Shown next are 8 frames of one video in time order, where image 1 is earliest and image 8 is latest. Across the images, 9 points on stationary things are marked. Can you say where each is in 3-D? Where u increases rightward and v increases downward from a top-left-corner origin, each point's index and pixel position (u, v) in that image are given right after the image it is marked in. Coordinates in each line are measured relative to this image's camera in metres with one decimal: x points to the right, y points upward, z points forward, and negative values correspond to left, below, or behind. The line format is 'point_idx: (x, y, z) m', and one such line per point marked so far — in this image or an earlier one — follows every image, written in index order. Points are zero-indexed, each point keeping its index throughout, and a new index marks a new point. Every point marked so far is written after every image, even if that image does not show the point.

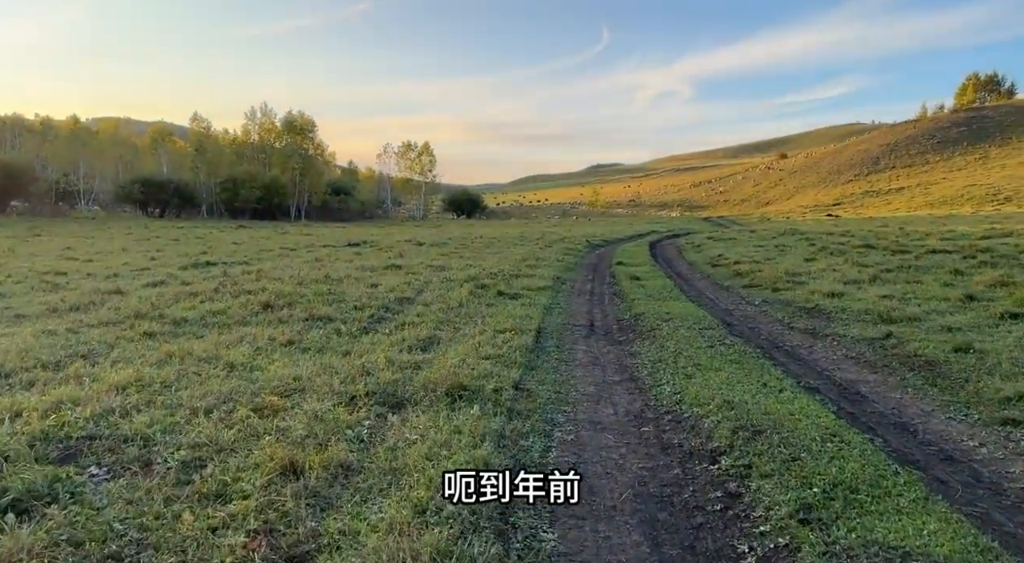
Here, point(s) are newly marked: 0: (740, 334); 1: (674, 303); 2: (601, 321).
0: (+5.0, -1.2, +14.5) m
1: (+4.7, -0.6, +18.9) m
2: (+2.4, -1.0, +17.3) m
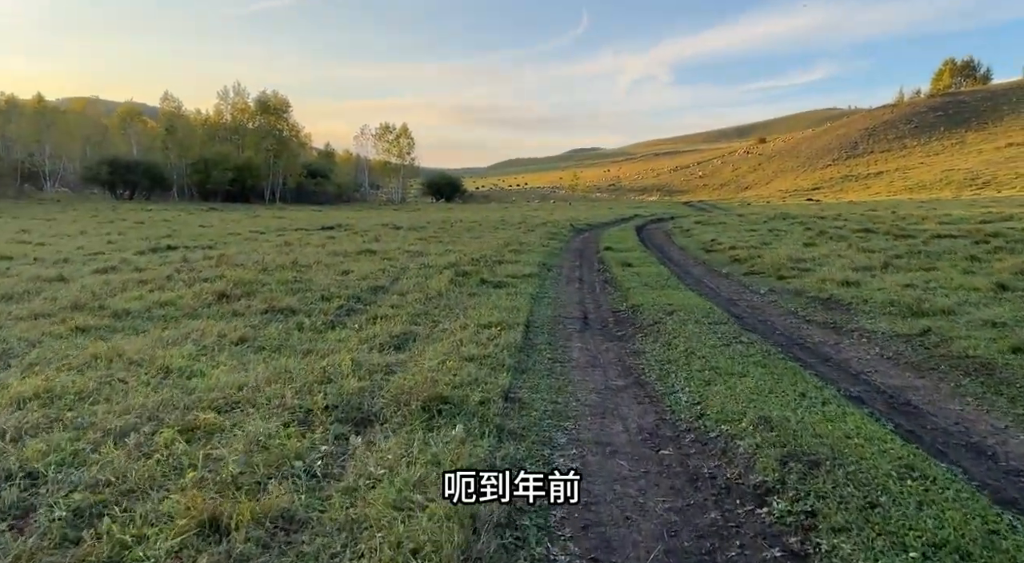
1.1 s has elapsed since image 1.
0: (+4.8, -1.0, +12.9) m
1: (+4.3, -0.3, +17.3) m
2: (+2.0, -0.7, +15.7) m
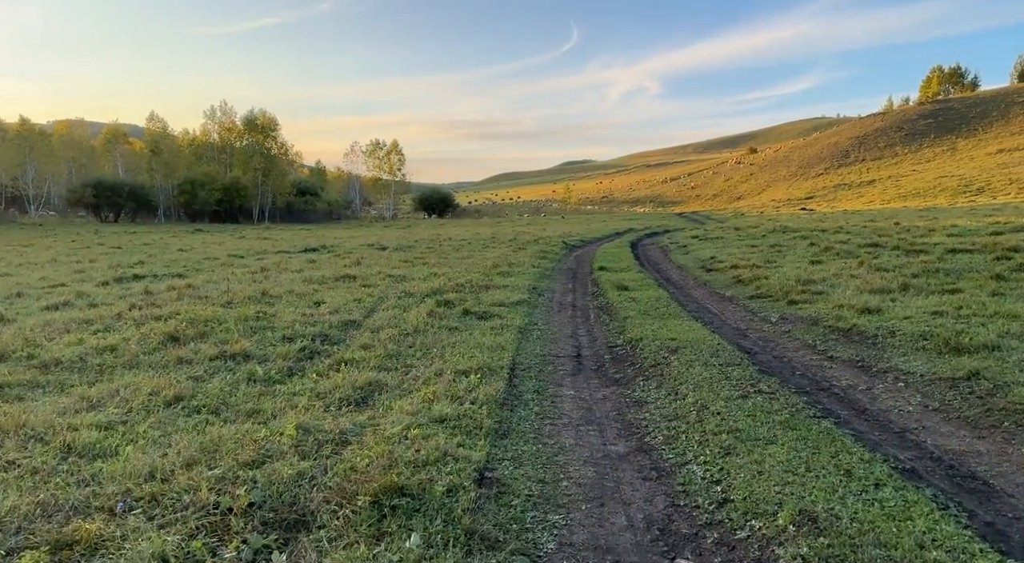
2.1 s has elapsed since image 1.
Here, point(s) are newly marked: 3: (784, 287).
0: (+4.5, -1.6, +11.3) m
1: (+3.9, -1.0, +15.7) m
2: (+1.7, -1.5, +14.0) m
3: (+8.0, -0.1, +19.2) m
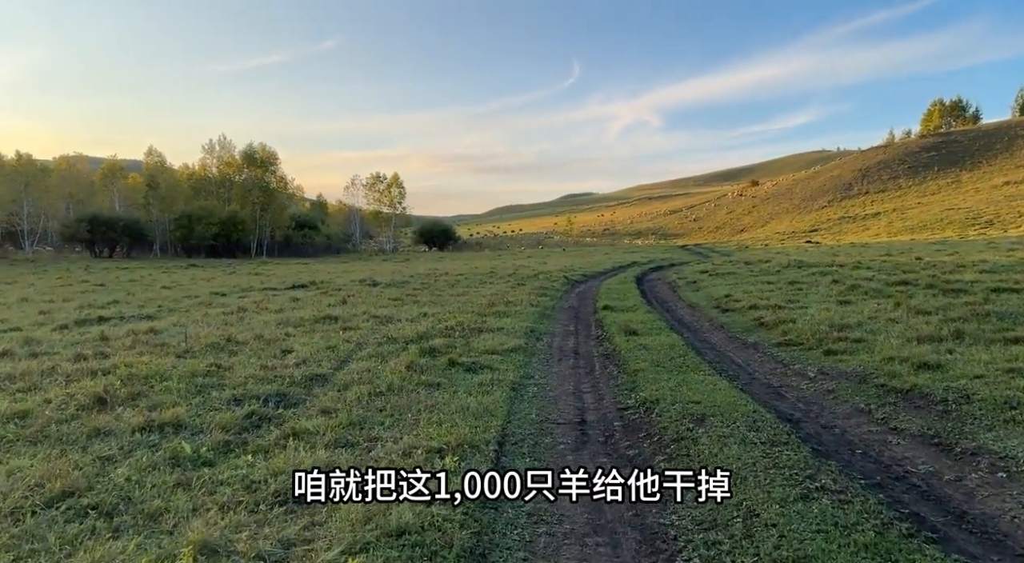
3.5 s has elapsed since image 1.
0: (+4.3, -2.3, +8.9) m
1: (+3.8, -2.0, +13.4) m
2: (+1.5, -2.4, +11.7) m
3: (+7.9, -1.3, +16.9) m
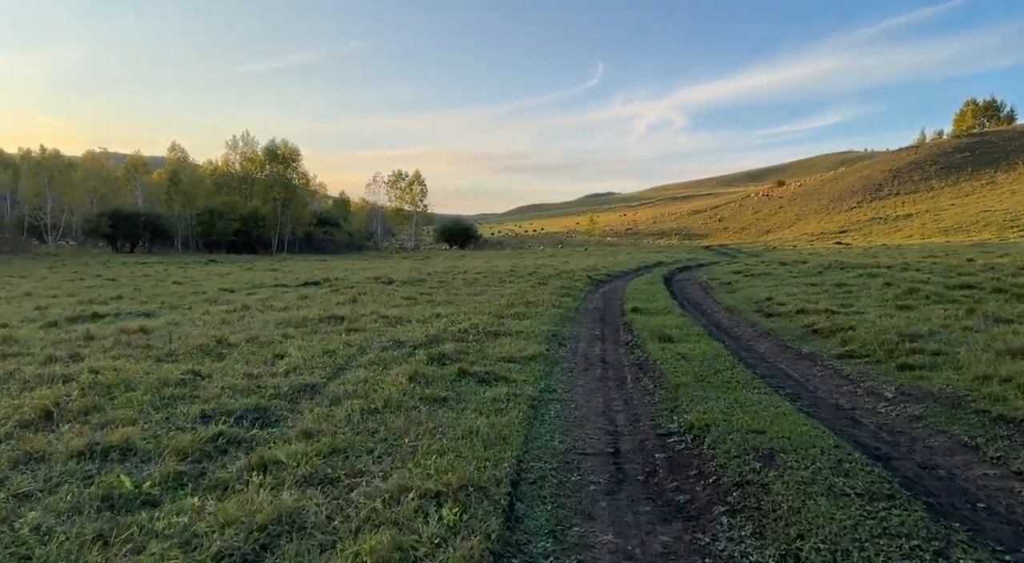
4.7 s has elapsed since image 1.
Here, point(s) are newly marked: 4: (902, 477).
0: (+4.5, -2.3, +6.8) m
1: (+4.1, -2.0, +11.3) m
2: (+1.8, -2.4, +9.7) m
3: (+8.3, -1.4, +14.6) m
4: (+4.7, -2.3, +7.8) m
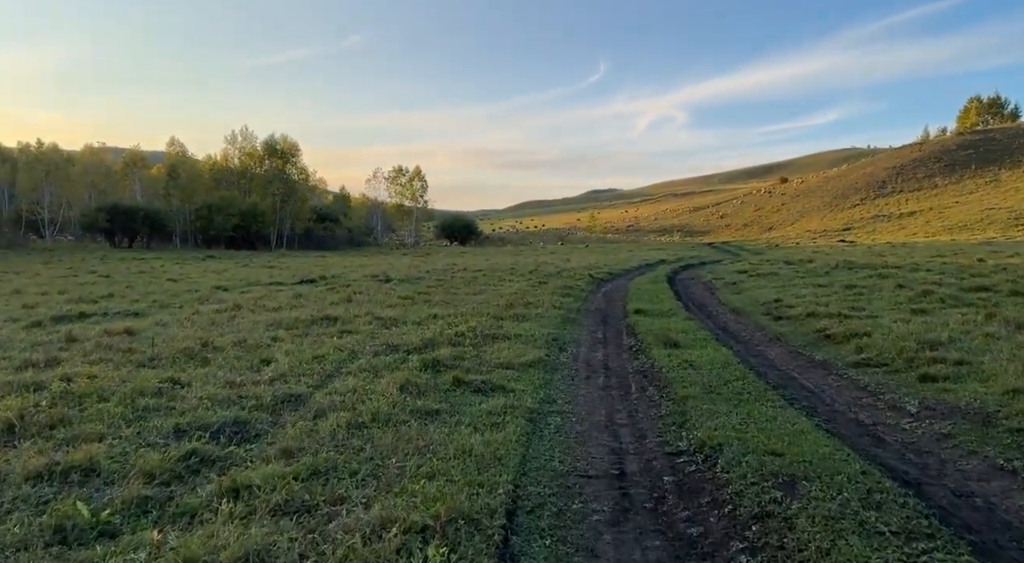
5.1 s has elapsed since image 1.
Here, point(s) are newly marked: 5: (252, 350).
0: (+4.4, -2.5, +6.1) m
1: (+4.1, -2.1, +10.5) m
2: (+1.8, -2.5, +9.0) m
3: (+8.3, -1.4, +13.9) m
4: (+4.6, -2.5, +7.1) m
5: (-6.3, -1.6, +15.8) m
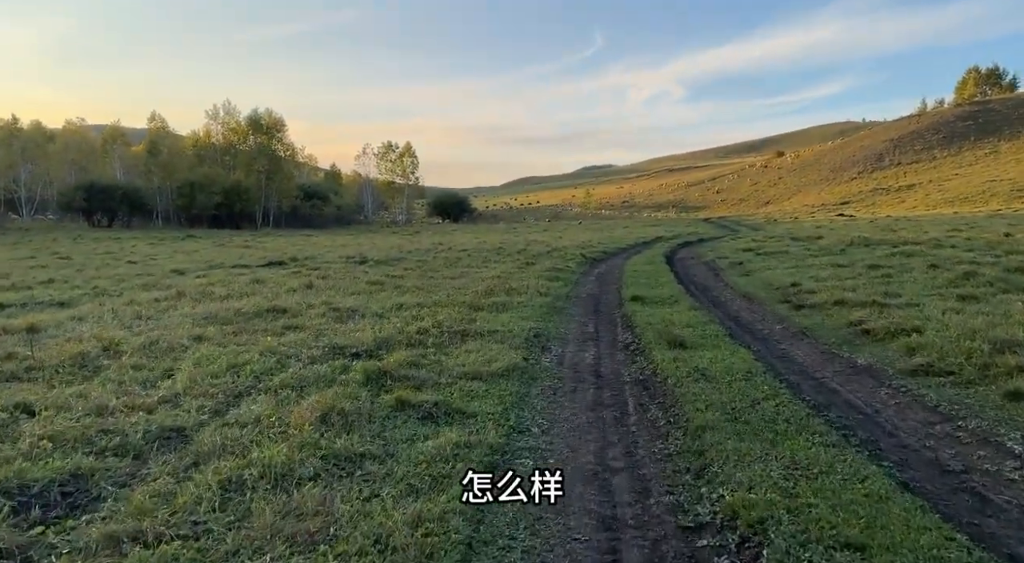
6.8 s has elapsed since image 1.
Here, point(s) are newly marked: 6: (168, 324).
0: (+3.9, -2.5, +3.2) m
1: (+3.5, -2.0, +7.6) m
2: (+1.2, -2.4, +6.1) m
3: (+7.7, -1.2, +11.0) m
4: (+4.1, -2.5, +4.2) m
5: (-6.9, -1.4, +12.8) m
6: (-9.1, -1.0, +16.9) m
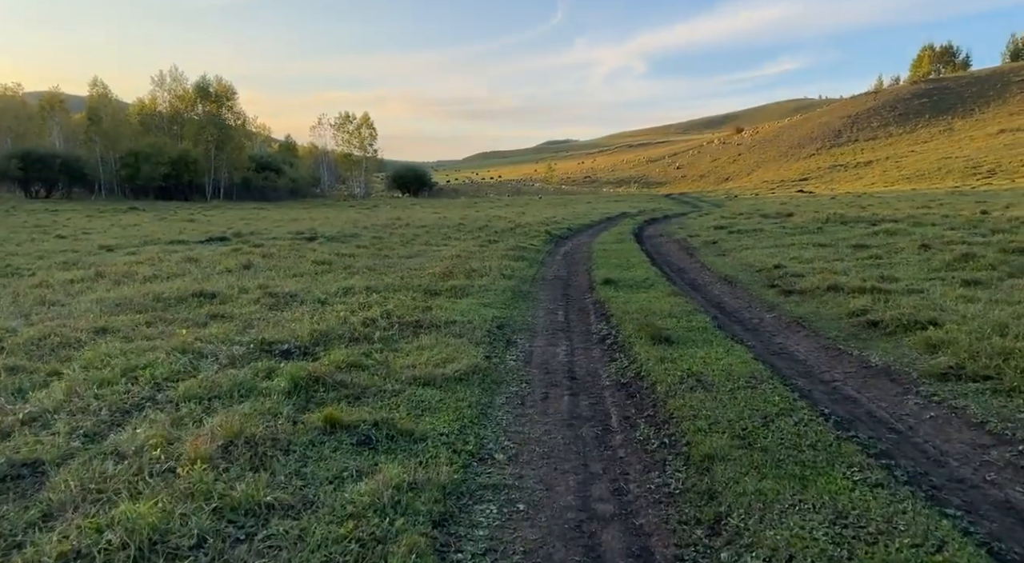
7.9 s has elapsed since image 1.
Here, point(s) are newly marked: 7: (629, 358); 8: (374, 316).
0: (+3.8, -2.7, +1.6) m
1: (+3.1, -1.9, +6.0) m
2: (+0.9, -2.4, +4.3) m
3: (+7.1, -1.0, +9.5) m
4: (+3.9, -2.6, +2.6) m
5: (-7.6, -1.2, +10.5) m
6: (-9.9, -0.6, +14.4) m
7: (+1.9, -1.3, +10.8) m
8: (-3.0, -0.7, +13.8) m
